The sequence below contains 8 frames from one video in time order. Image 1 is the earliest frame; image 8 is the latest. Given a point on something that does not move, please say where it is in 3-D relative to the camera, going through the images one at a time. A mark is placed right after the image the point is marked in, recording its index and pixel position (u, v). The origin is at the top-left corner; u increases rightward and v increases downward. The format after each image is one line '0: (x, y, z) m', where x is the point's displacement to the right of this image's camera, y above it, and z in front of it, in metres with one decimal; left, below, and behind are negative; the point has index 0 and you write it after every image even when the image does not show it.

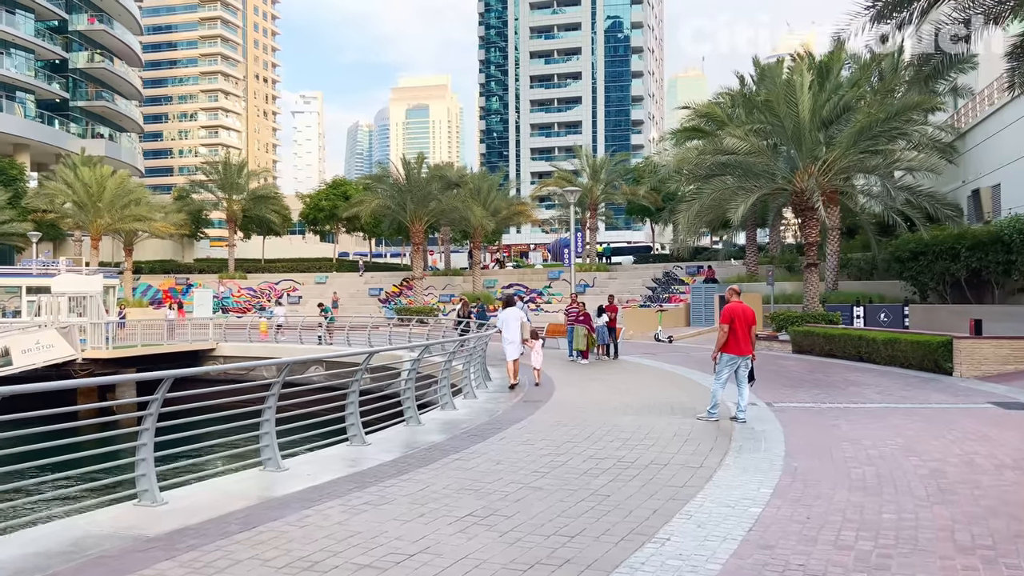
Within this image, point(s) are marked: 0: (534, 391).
0: (+0.4, -1.6, +13.1) m
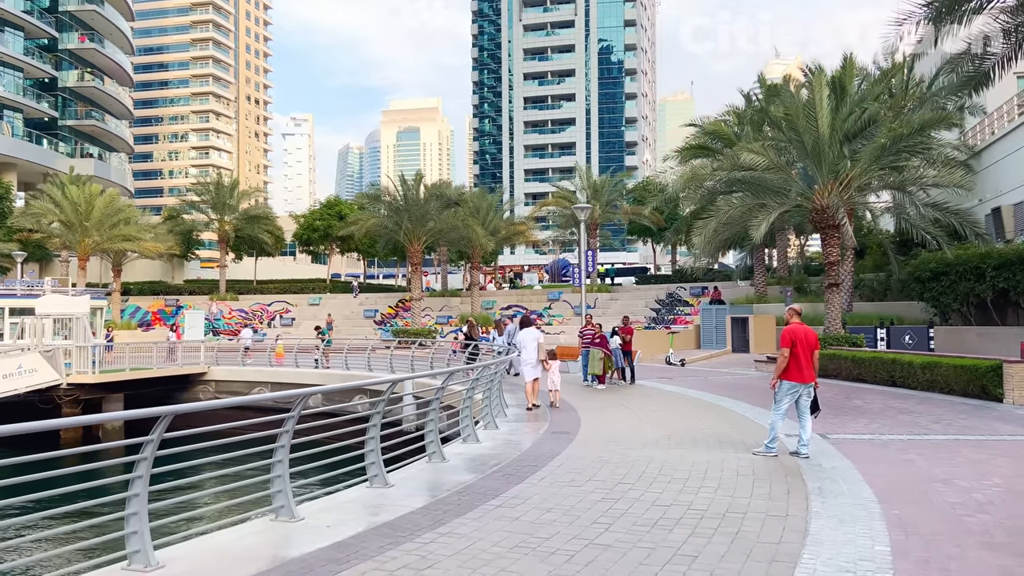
0: (+0.7, -1.9, +12.0) m
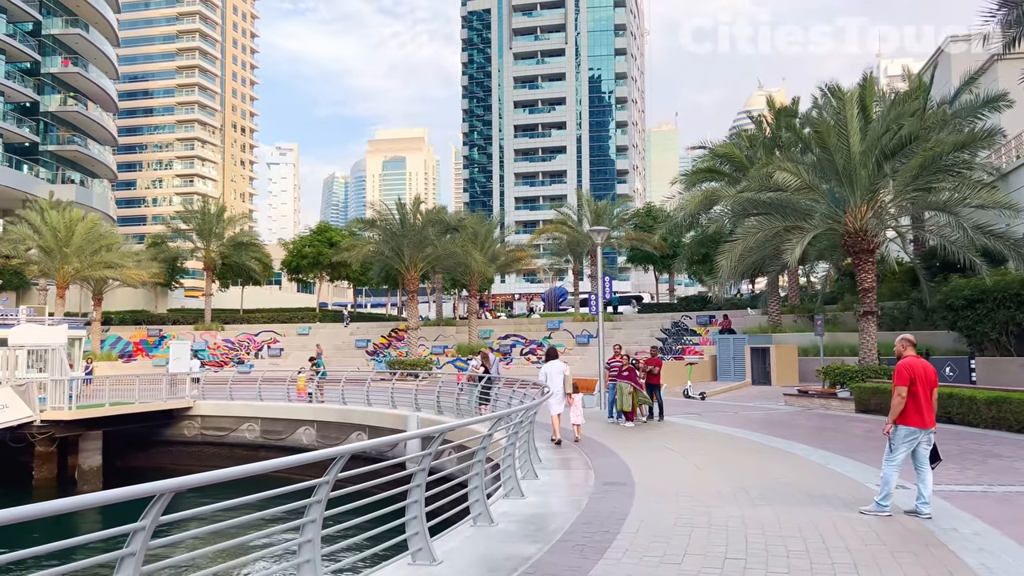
0: (+1.2, -2.3, +10.5) m
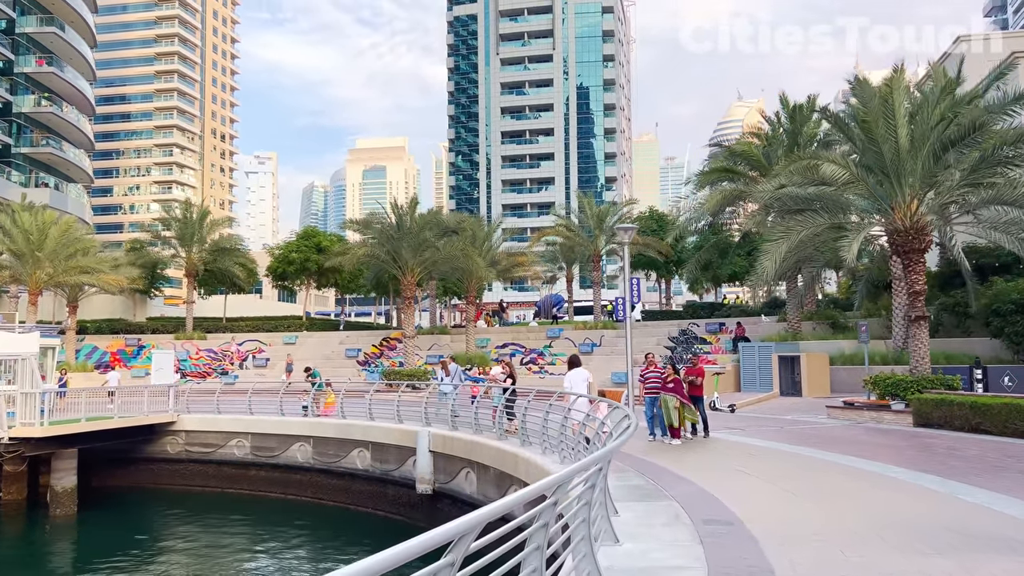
0: (+1.9, -2.2, +8.8) m
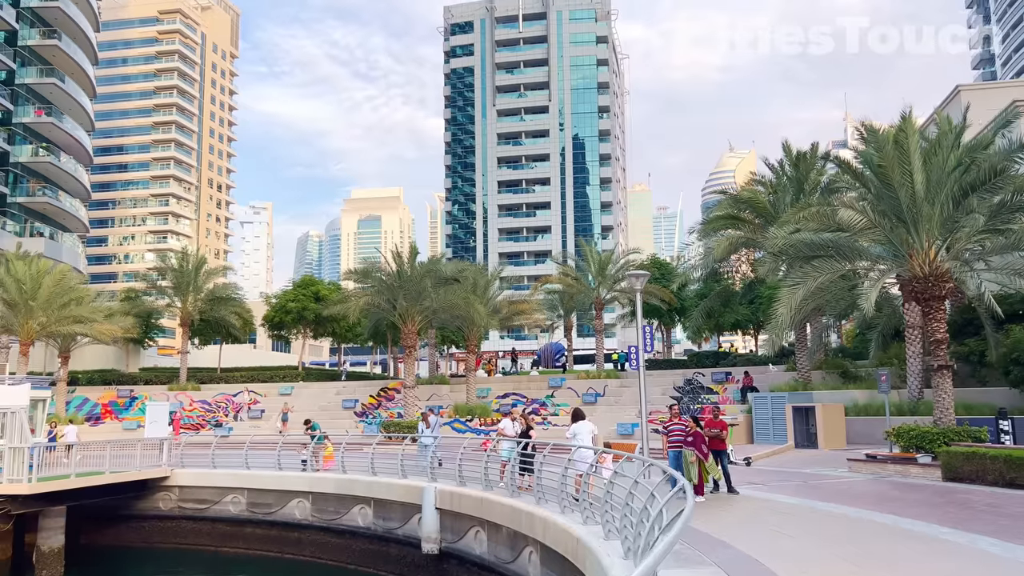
0: (+2.2, -2.7, +8.1) m
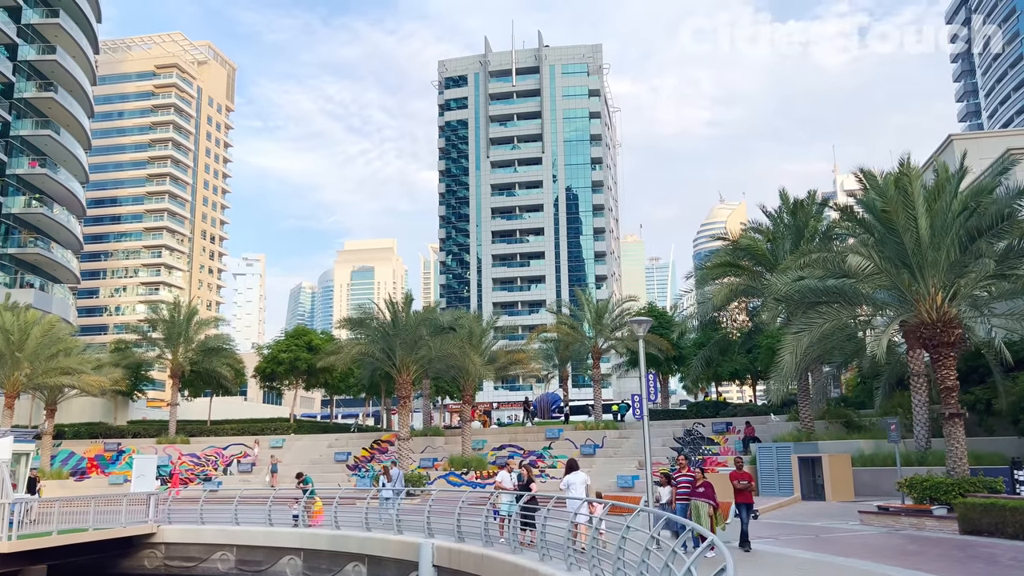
0: (+2.3, -3.1, +7.6) m
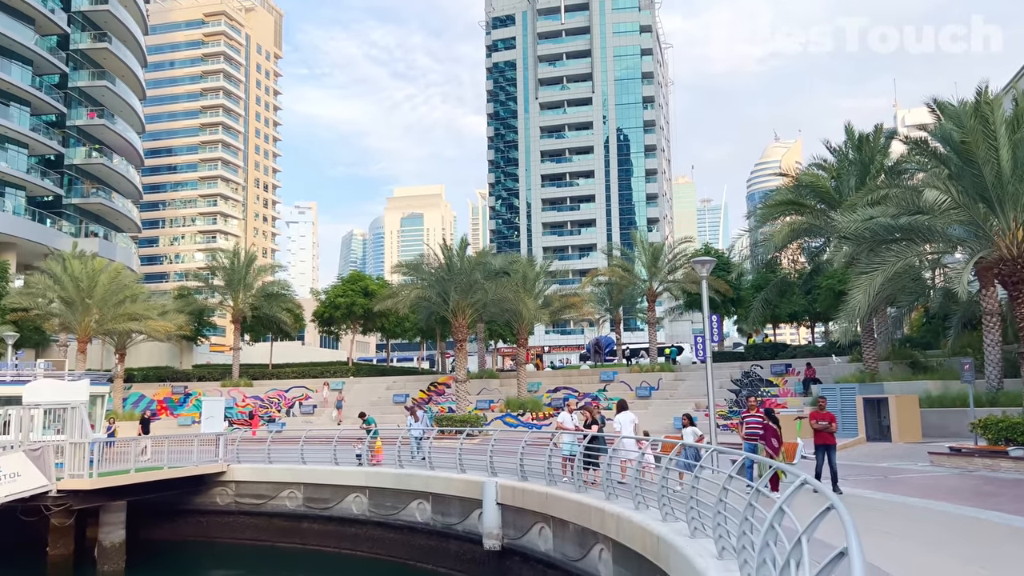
0: (+3.0, -2.5, +7.5) m
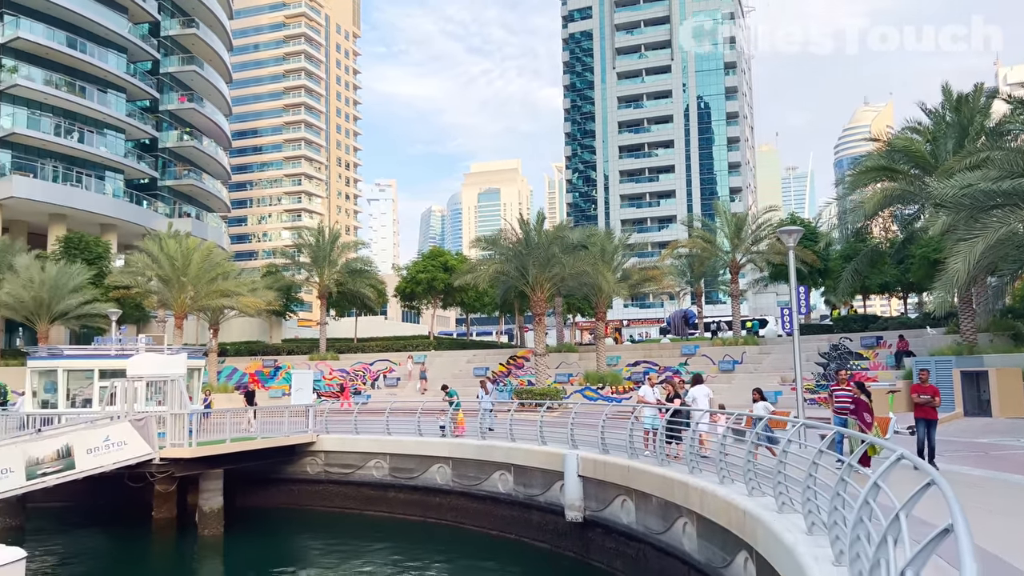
0: (+3.8, -2.2, +7.2) m
